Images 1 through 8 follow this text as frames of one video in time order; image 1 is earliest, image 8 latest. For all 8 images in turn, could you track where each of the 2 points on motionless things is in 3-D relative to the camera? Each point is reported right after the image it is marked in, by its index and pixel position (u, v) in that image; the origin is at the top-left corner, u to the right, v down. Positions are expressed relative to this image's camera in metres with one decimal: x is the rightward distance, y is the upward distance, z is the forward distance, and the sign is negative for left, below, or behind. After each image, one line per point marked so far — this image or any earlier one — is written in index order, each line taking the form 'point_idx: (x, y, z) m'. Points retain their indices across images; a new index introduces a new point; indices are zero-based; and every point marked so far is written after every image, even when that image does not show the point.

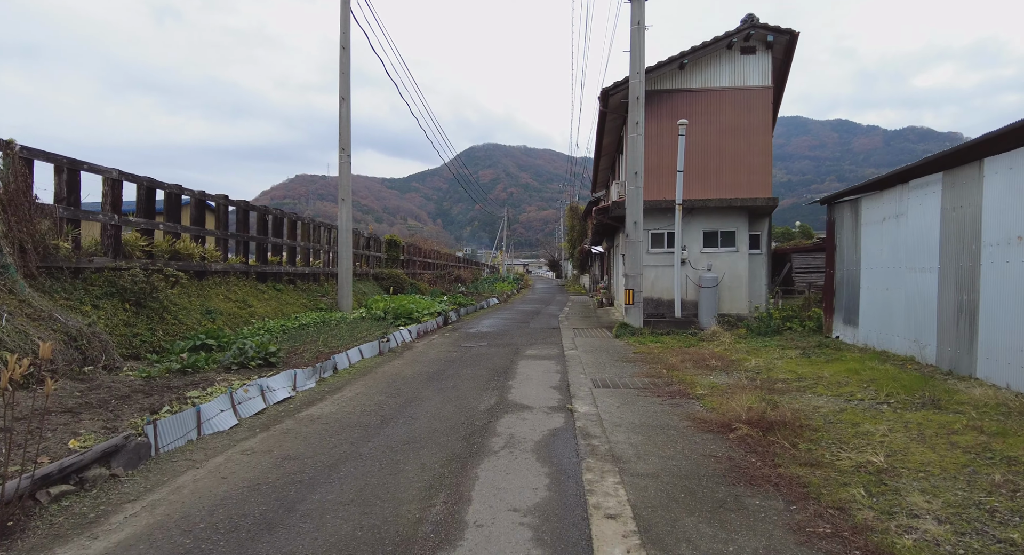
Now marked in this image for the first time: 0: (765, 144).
0: (+5.8, +3.1, +12.7) m
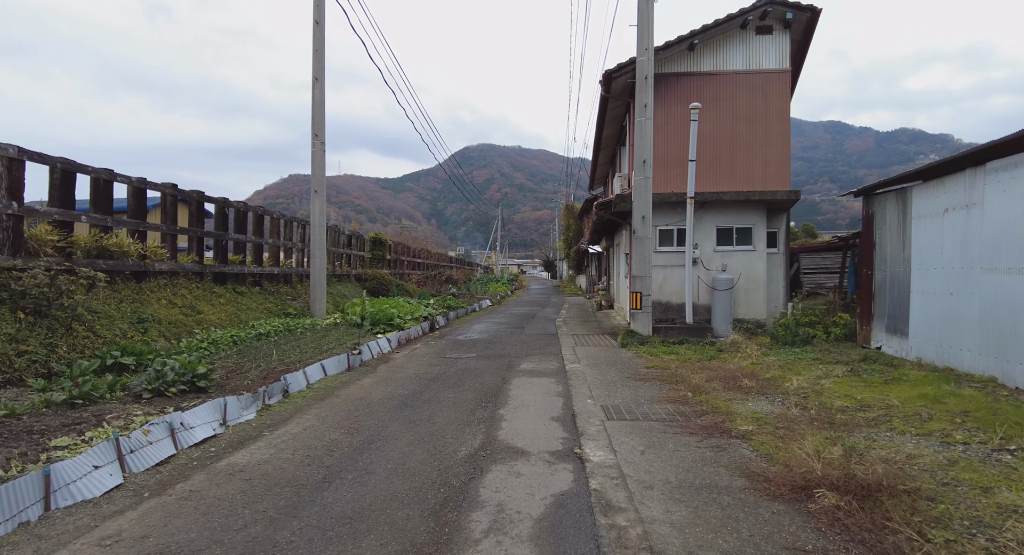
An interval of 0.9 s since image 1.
0: (+5.7, +3.0, +11.6) m
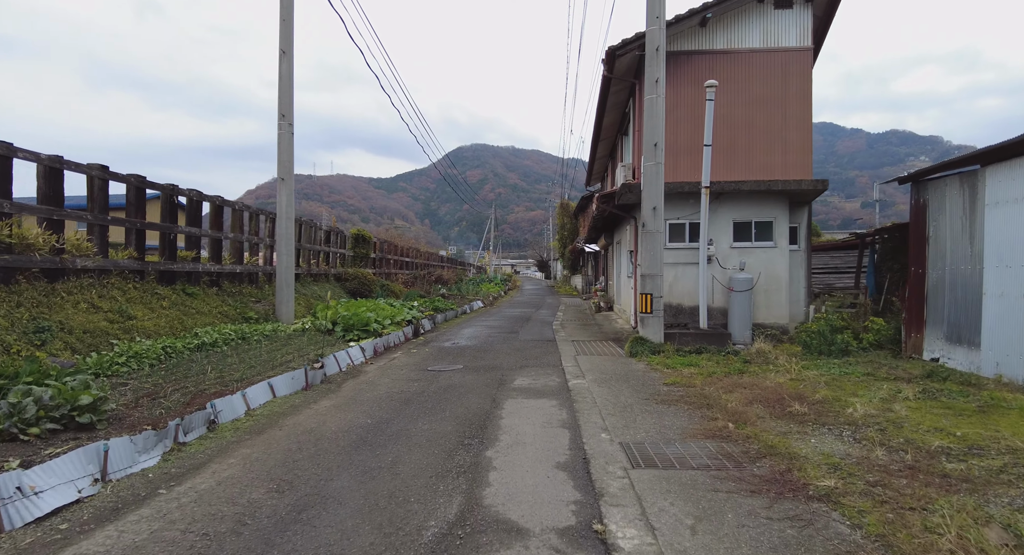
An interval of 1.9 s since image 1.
0: (+5.6, +3.0, +10.5) m
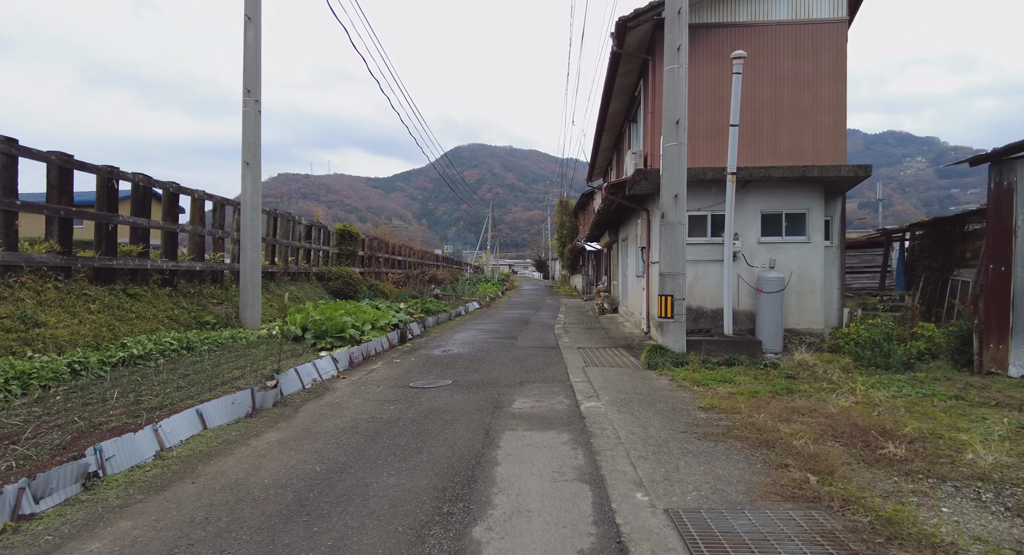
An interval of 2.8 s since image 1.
0: (+5.5, +3.0, +9.3) m
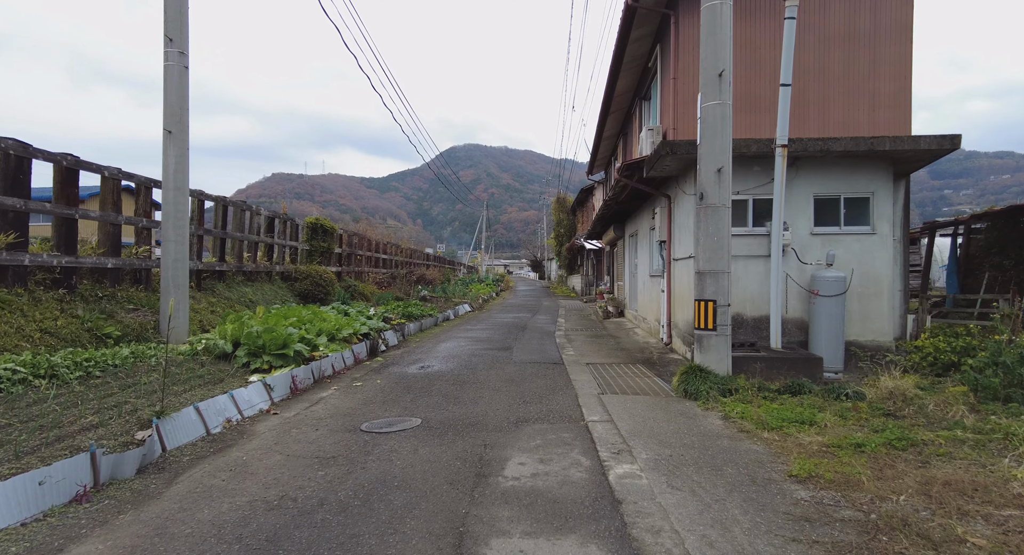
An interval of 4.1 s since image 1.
0: (+5.4, +3.0, +7.7) m
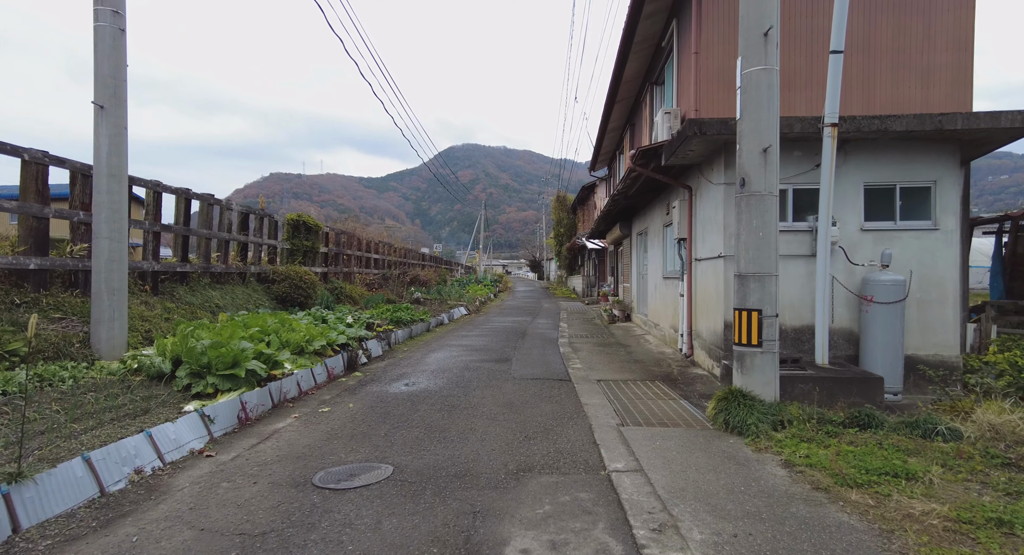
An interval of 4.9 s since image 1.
0: (+5.4, +3.0, +6.7) m
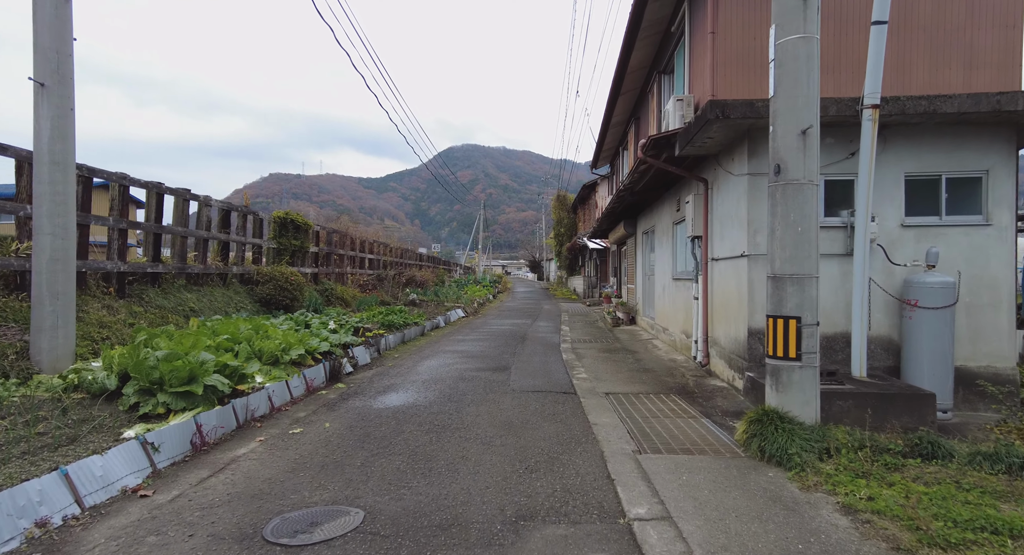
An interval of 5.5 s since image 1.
0: (+5.4, +3.0, +6.0) m
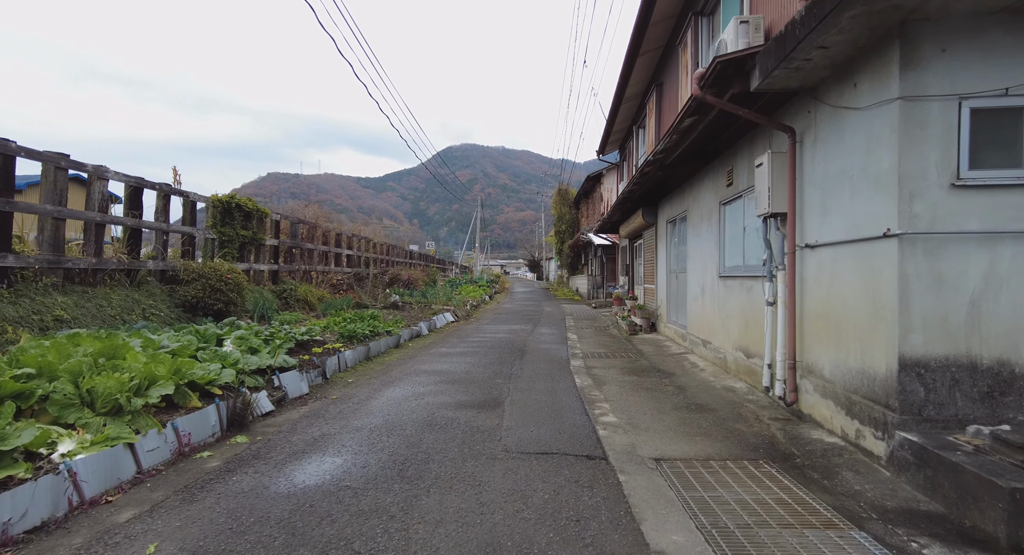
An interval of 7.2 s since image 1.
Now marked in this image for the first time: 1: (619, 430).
0: (+5.4, +3.0, +3.8) m
1: (+0.9, -1.2, +4.3) m
